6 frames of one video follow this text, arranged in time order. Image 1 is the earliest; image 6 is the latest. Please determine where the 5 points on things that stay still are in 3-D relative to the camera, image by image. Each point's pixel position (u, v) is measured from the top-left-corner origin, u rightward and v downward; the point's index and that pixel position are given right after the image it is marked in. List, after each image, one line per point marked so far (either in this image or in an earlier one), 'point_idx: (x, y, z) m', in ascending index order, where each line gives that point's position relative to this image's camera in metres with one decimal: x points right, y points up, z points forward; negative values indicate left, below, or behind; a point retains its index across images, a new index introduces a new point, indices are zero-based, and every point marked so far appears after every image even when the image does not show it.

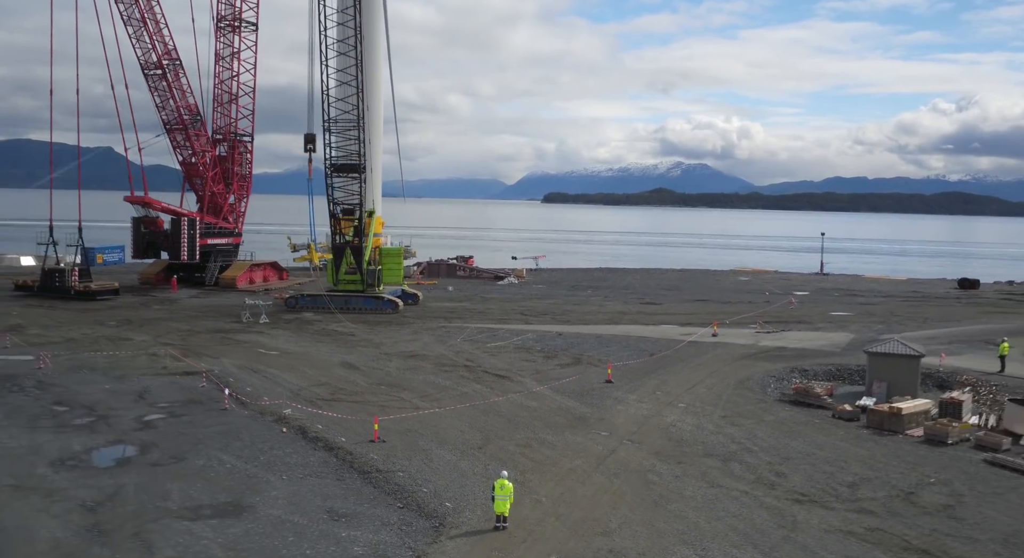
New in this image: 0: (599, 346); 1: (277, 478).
0: (+1.4, -1.0, +13.4) m
1: (-2.0, -1.6, +7.4) m
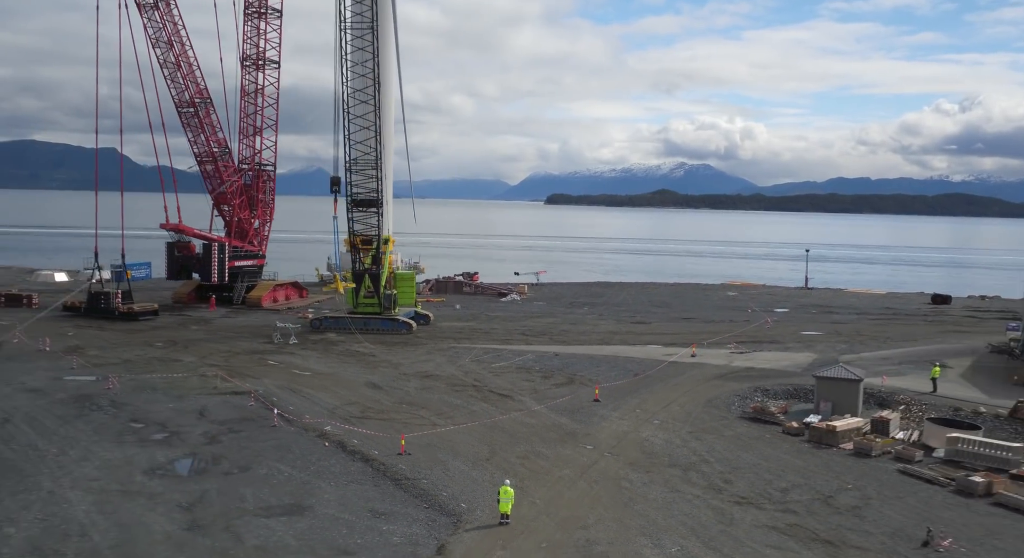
0: (+1.4, -1.5, +15.3) m
1: (-2.0, -2.1, +9.3) m
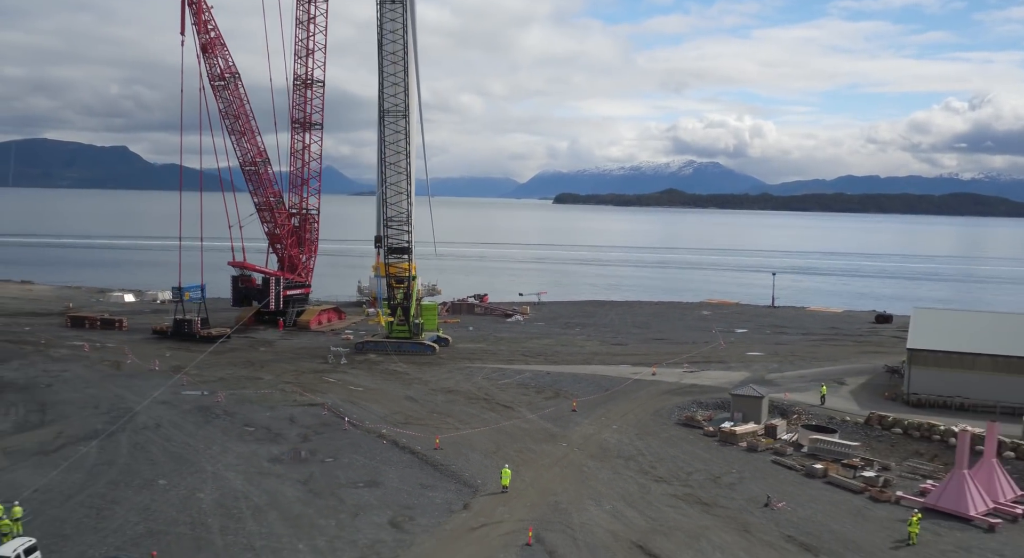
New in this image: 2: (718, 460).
0: (+1.4, -2.4, +20.1) m
1: (-2.0, -3.0, +14.2) m
2: (+3.5, -3.0, +14.7) m
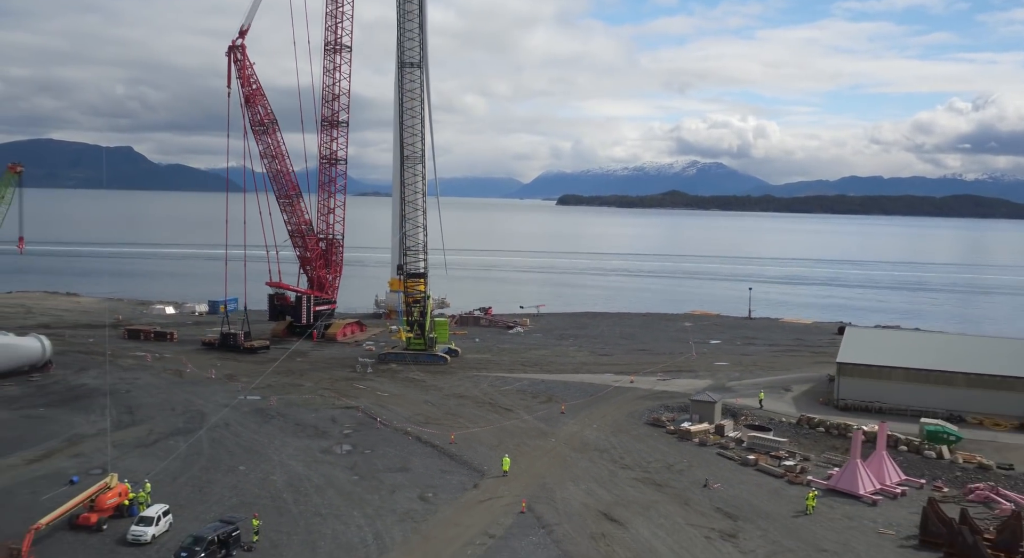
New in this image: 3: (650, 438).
0: (+1.4, -3.1, +24.0) m
1: (-2.0, -3.7, +18.1) m
2: (+3.5, -3.7, +18.7) m
3: (+3.1, -3.6, +19.5) m
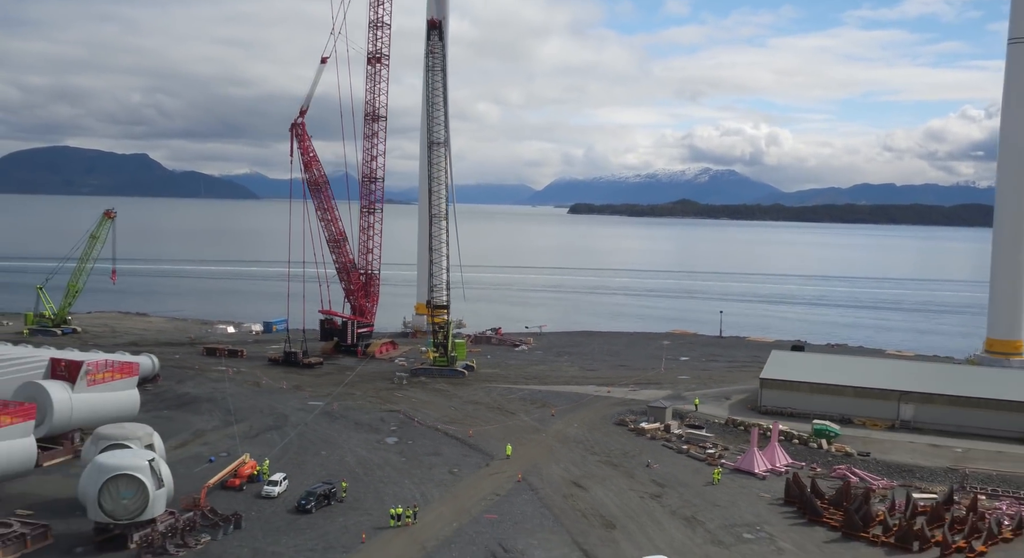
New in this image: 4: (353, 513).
0: (+1.6, -4.3, +31.2) m
1: (-2.0, -4.8, +25.3) m
2: (+3.5, -4.9, +25.8) m
3: (+3.1, -4.8, +26.7) m
4: (-3.6, -5.3, +19.8) m
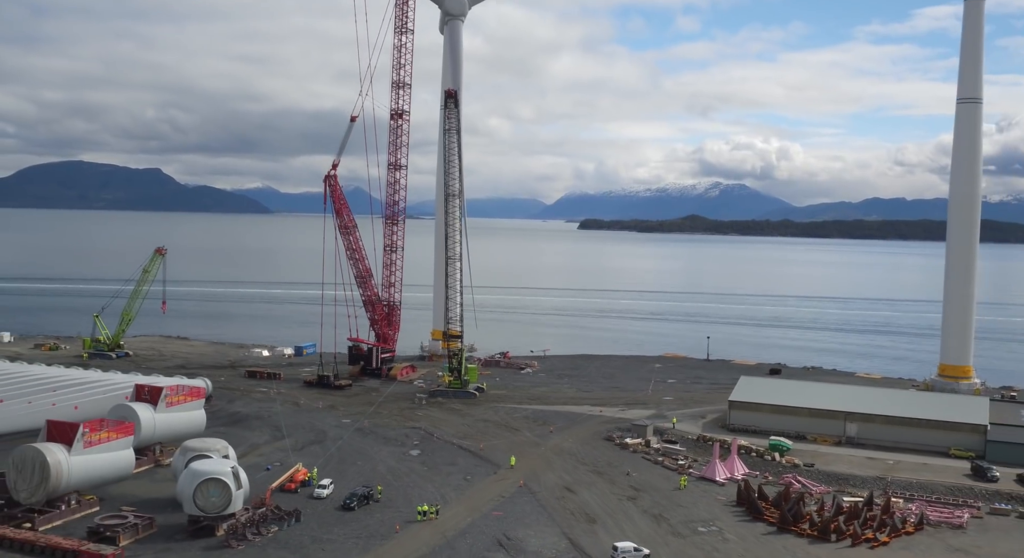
0: (+1.8, -5.7, +36.2) m
1: (-1.8, -6.2, +30.3) m
2: (+3.7, -6.2, +30.7) m
3: (+3.3, -6.1, +31.6) m
4: (-3.6, -6.6, +24.8) m
